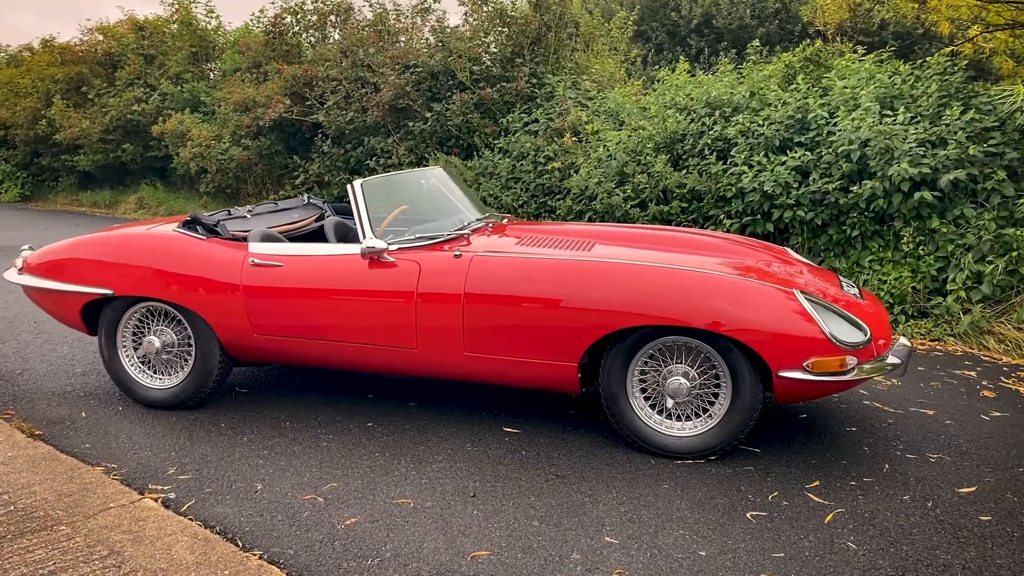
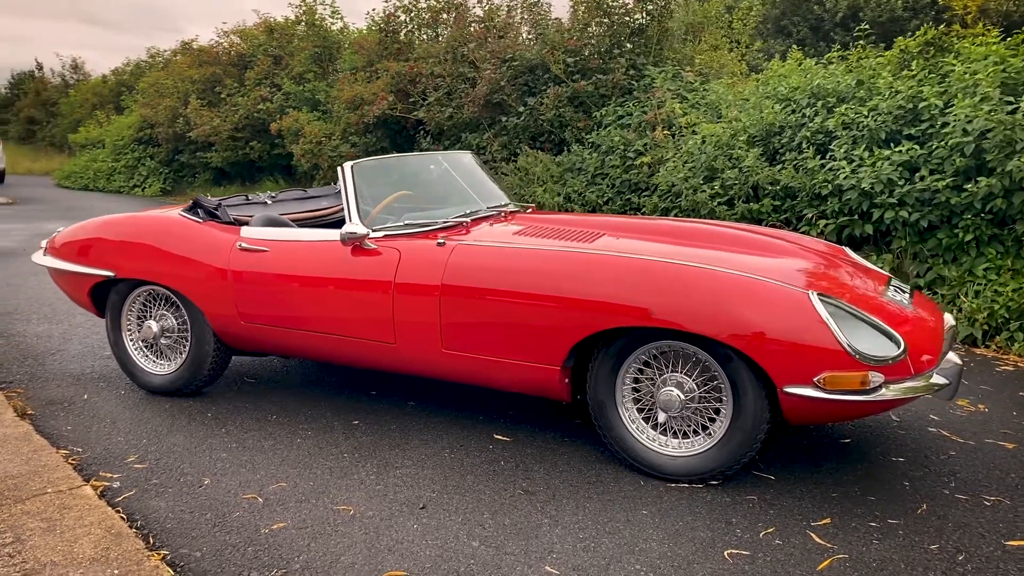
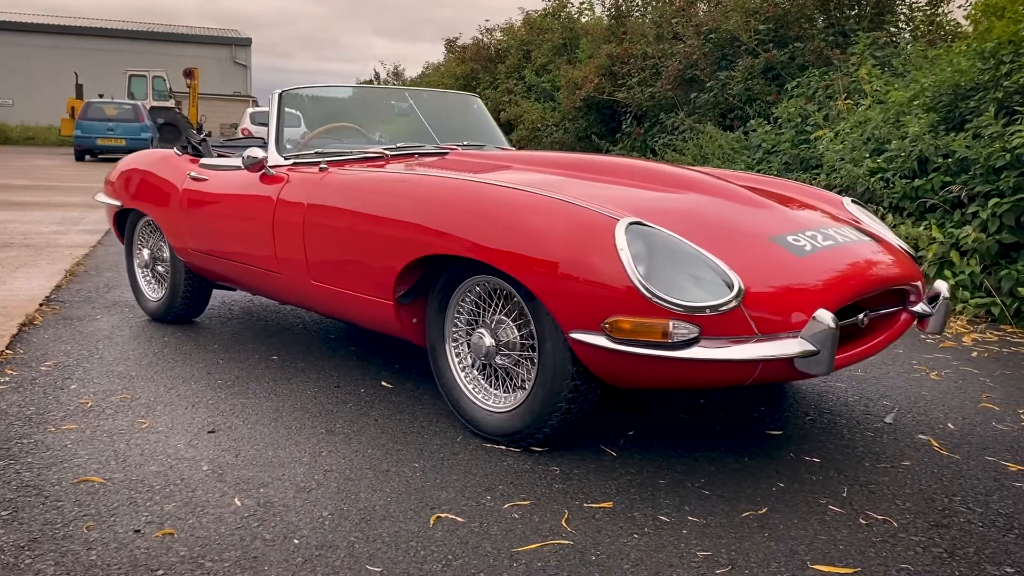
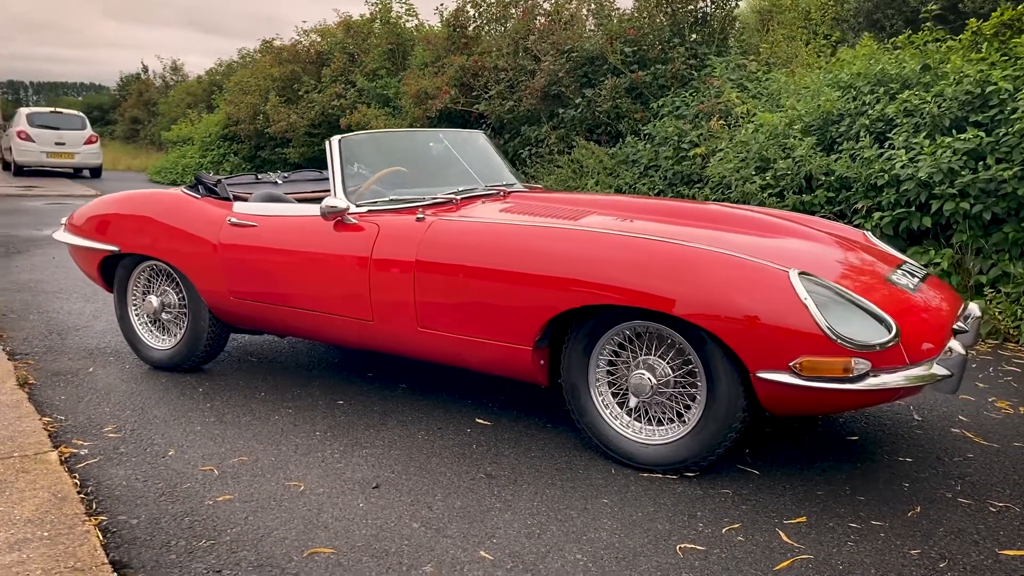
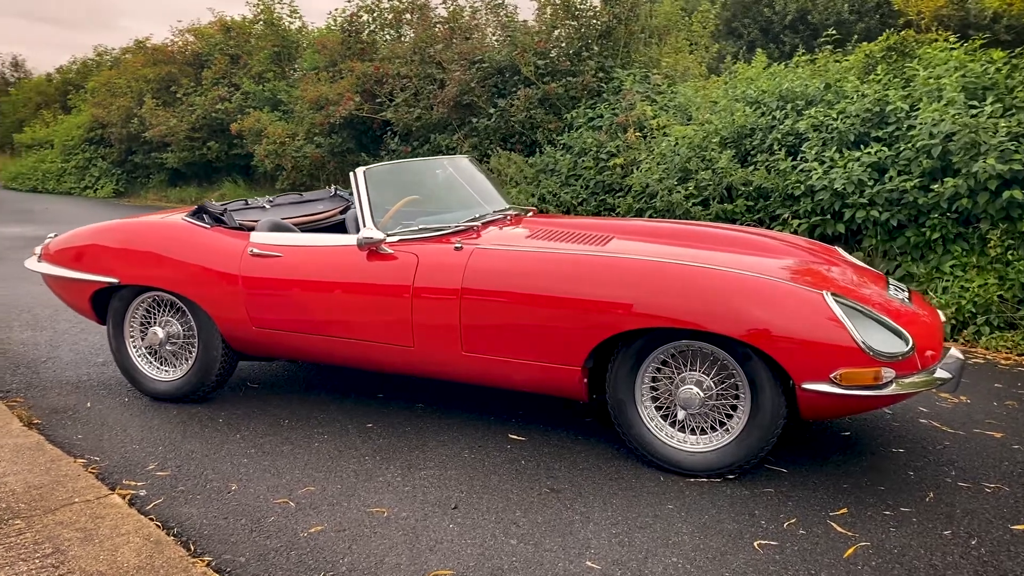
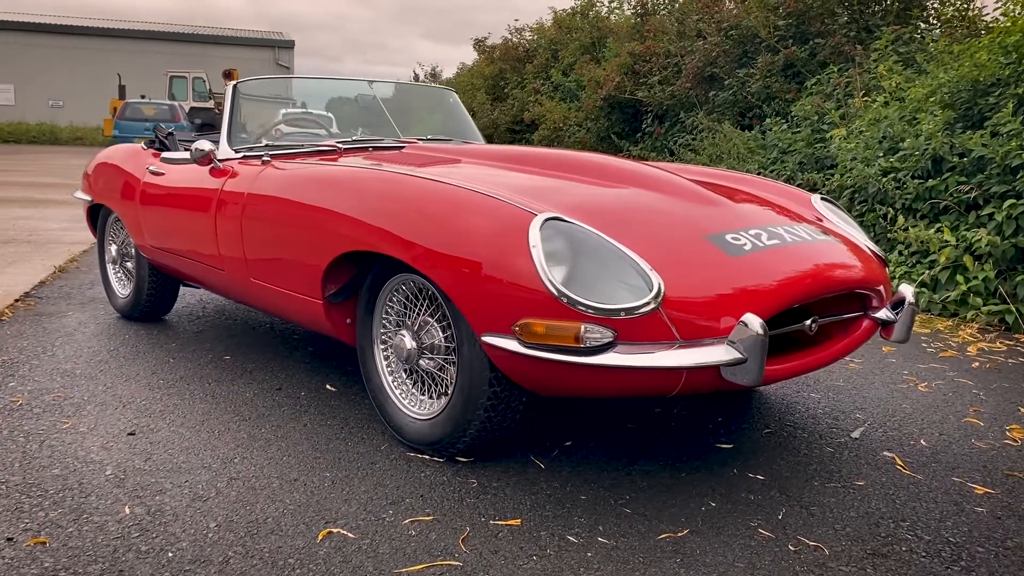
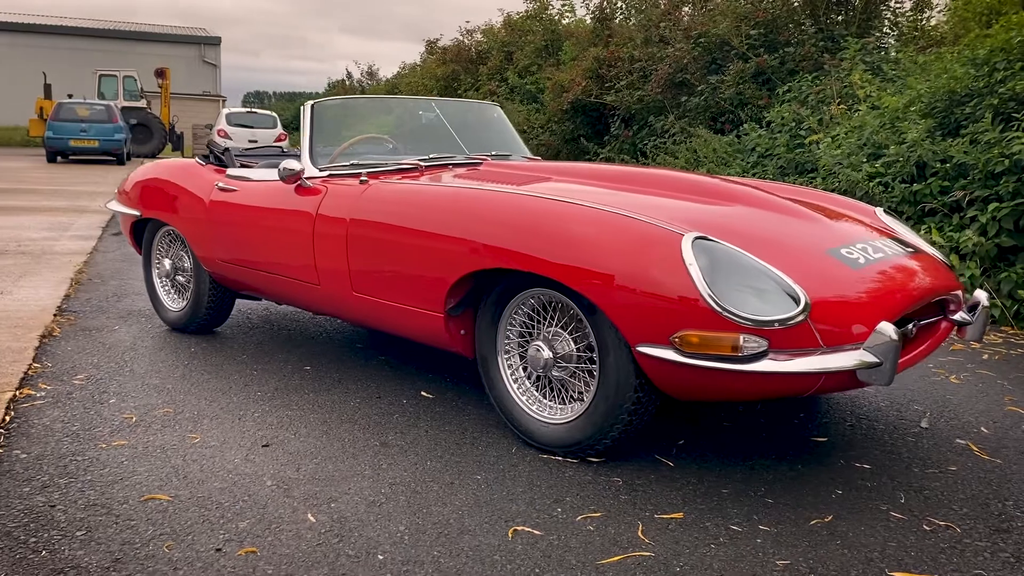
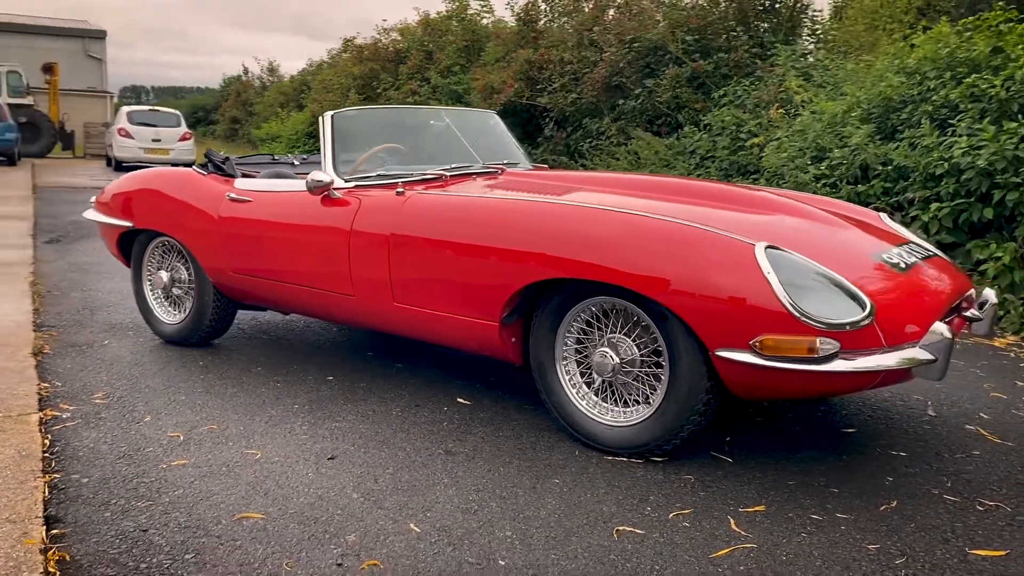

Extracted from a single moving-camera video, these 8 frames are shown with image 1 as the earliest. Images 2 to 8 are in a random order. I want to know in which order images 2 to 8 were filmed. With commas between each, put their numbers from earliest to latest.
5, 2, 4, 8, 7, 3, 6
